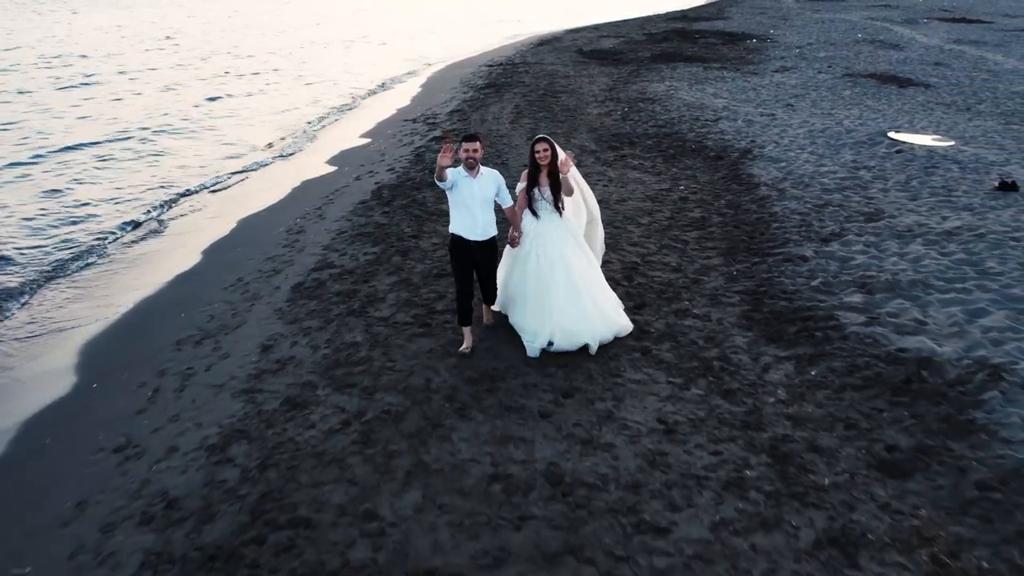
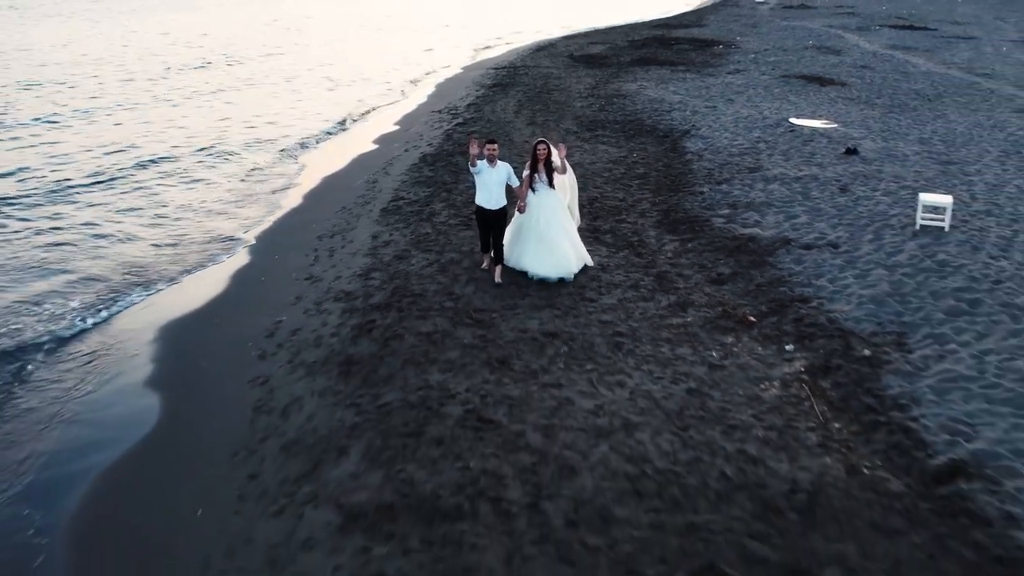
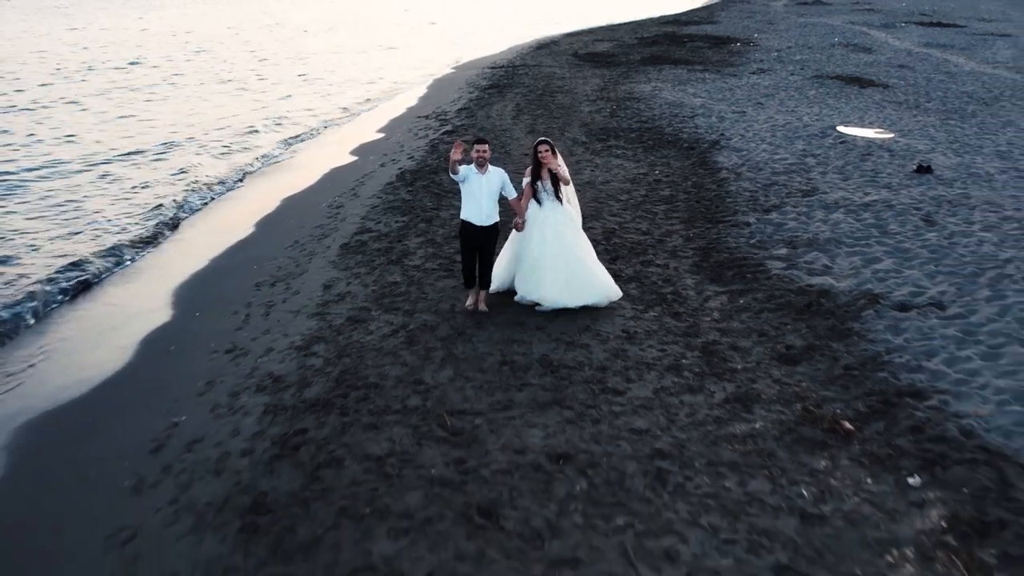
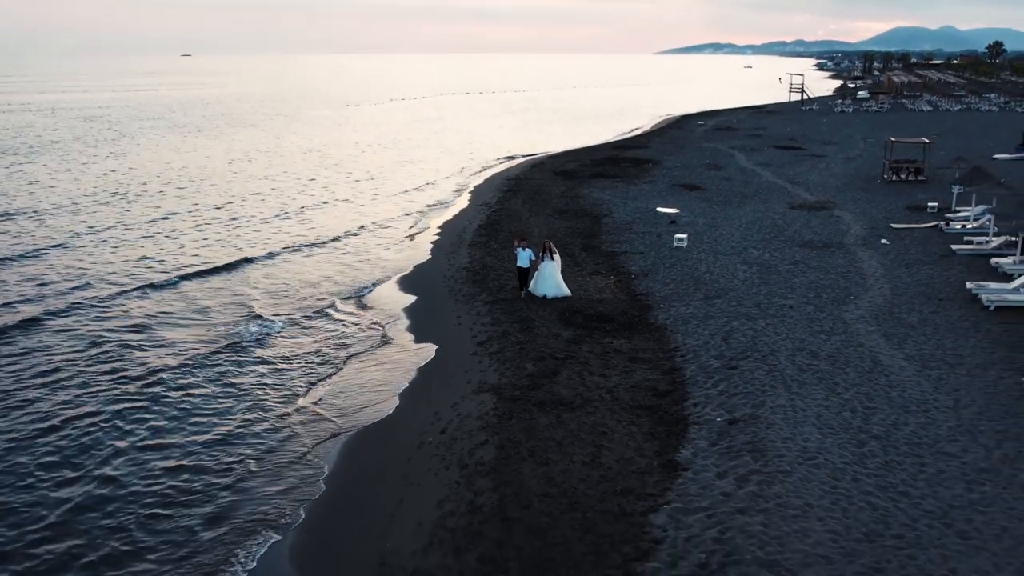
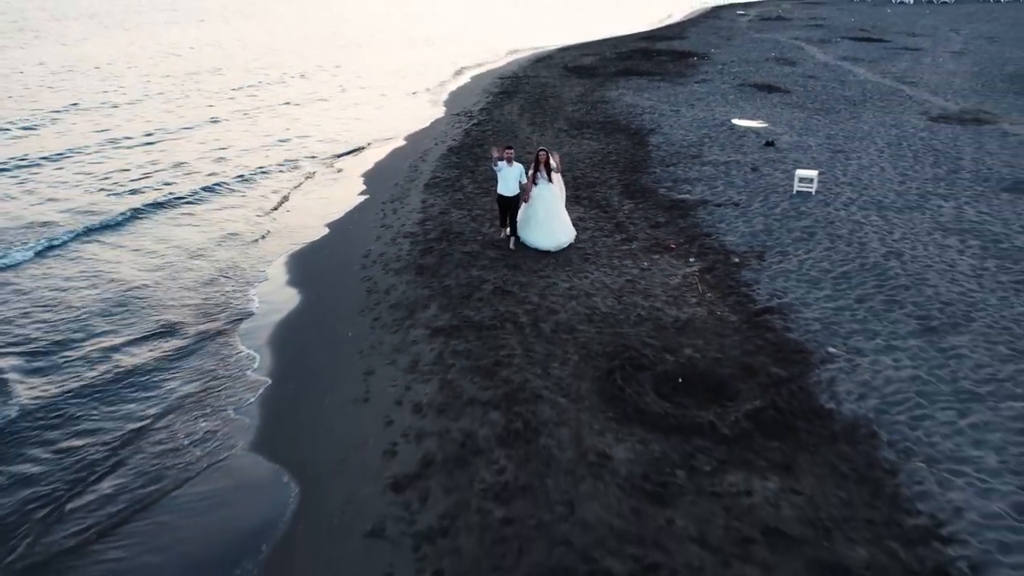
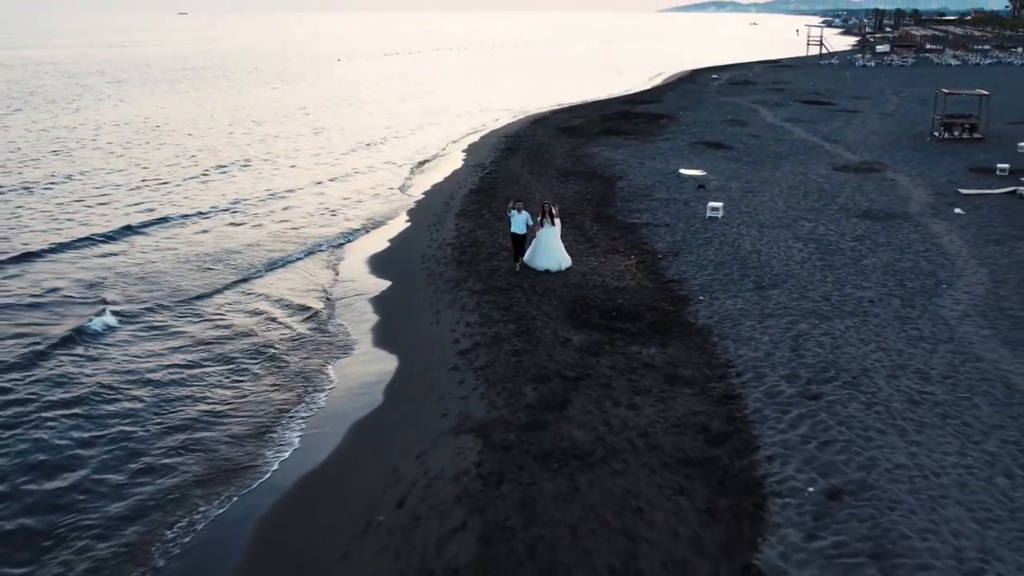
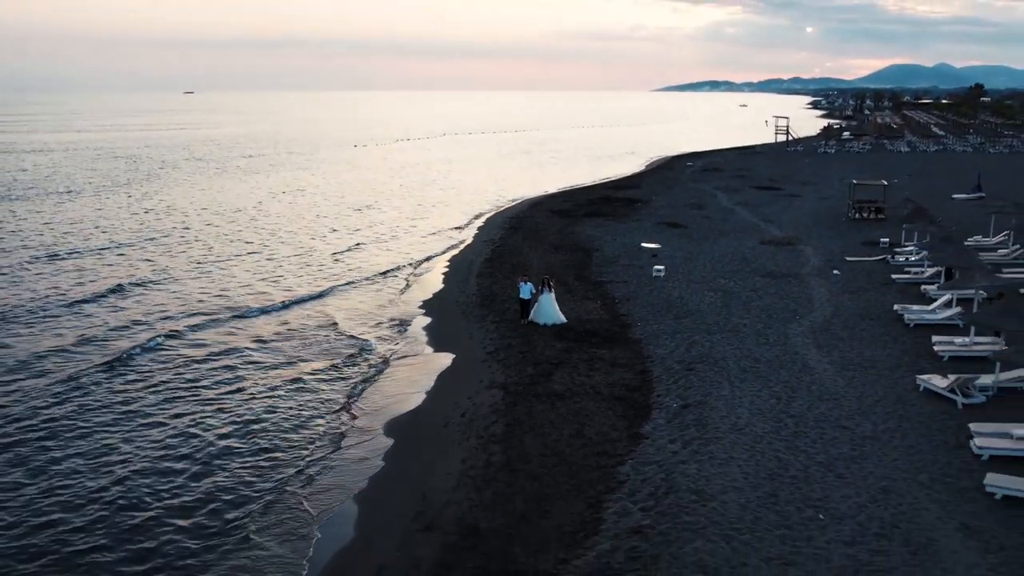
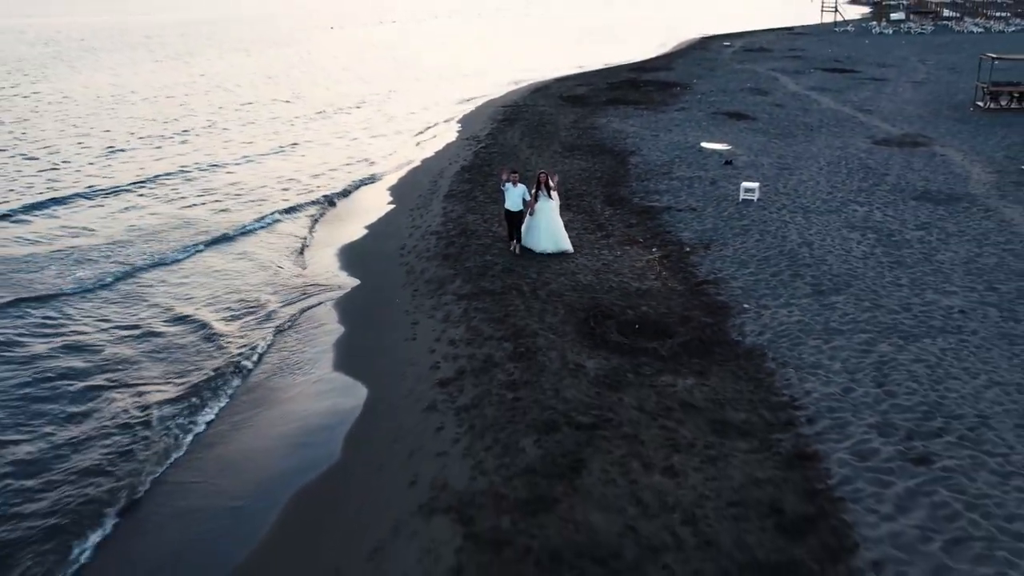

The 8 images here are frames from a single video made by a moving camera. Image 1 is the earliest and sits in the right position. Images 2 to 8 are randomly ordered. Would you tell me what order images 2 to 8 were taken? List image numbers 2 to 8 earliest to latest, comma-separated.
3, 2, 5, 8, 6, 4, 7
